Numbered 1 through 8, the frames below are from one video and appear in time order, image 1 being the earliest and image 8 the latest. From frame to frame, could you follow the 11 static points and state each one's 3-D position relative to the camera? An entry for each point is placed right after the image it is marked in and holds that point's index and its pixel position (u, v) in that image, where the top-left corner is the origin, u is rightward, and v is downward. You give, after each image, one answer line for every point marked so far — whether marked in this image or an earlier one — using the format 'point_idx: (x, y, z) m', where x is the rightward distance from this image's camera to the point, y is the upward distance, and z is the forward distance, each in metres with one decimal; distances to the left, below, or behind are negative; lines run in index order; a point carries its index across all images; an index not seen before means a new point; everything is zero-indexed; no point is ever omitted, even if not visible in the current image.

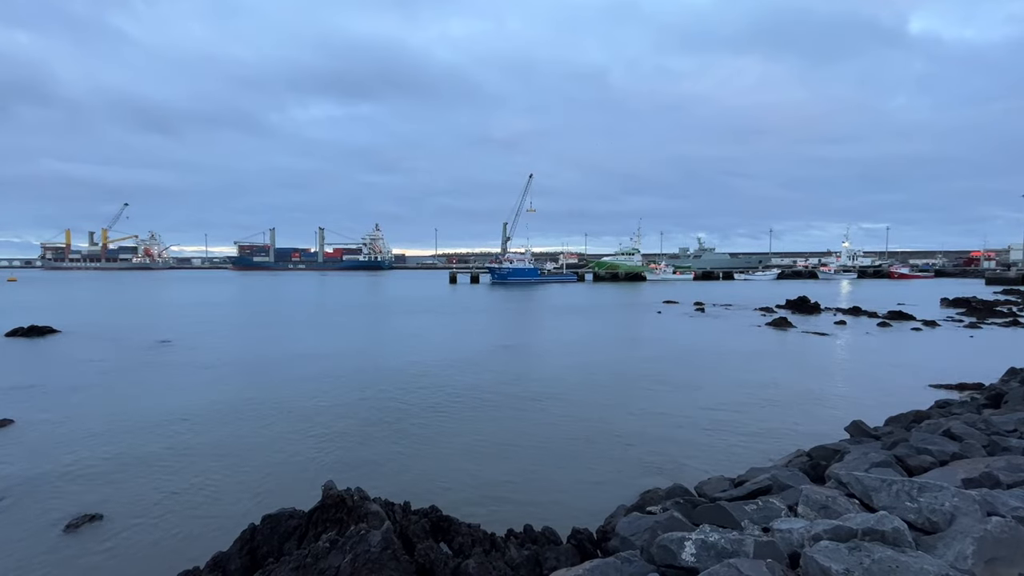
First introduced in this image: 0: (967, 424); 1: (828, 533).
0: (+6.3, -1.9, +6.6) m
1: (+2.3, -1.8, +3.5) m
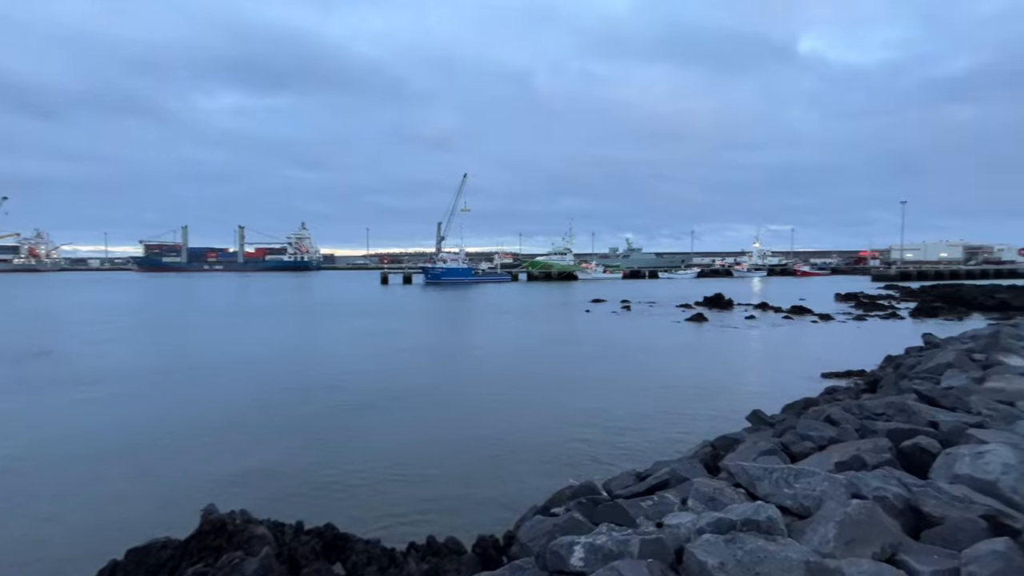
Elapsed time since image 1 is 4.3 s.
0: (+5.0, -1.8, +7.2) m
1: (+1.5, -1.8, +3.6) m
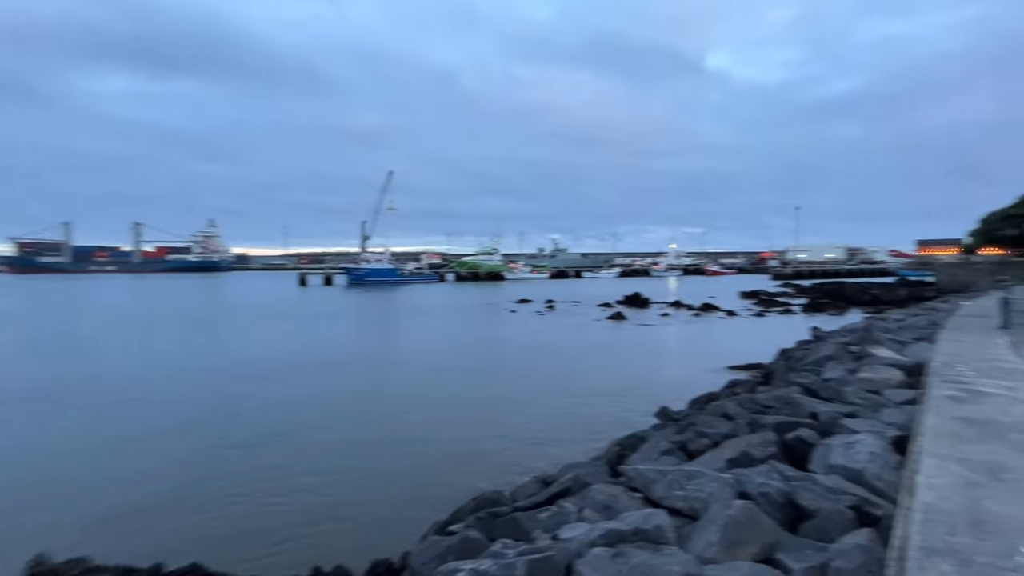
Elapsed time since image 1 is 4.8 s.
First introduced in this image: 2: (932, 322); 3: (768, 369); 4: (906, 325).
0: (+3.6, -1.8, +7.6) m
1: (+0.6, -1.8, +3.5) m
2: (+11.2, -0.9, +12.8) m
3: (+6.6, -2.1, +12.4) m
4: (+10.8, -1.0, +13.1) m
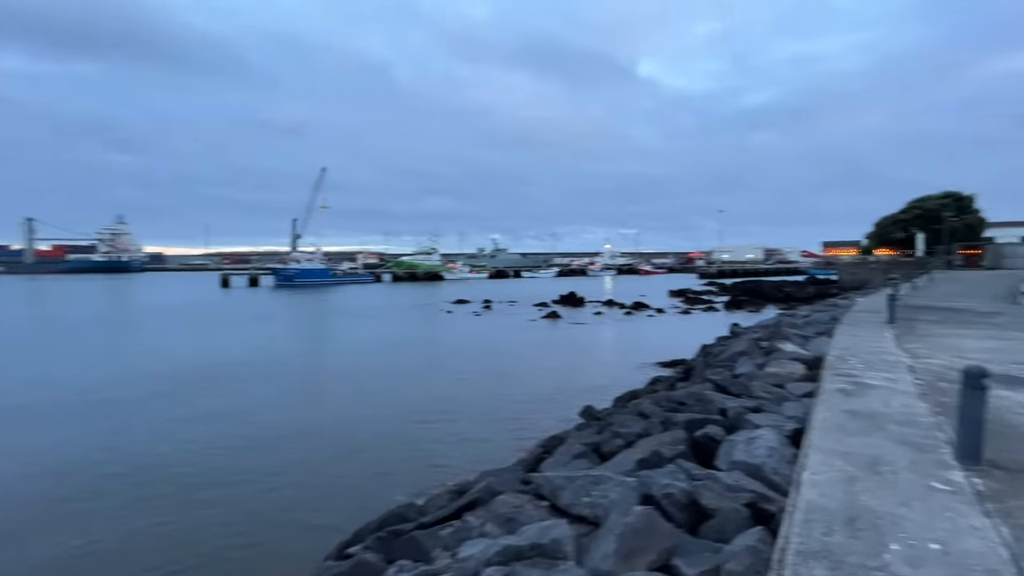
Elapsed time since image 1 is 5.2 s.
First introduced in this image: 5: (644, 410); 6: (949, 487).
0: (+2.3, -1.8, +7.7) m
1: (-0.1, -1.8, +3.3) m
2: (+9.2, -0.9, +13.8) m
3: (+4.7, -2.1, +12.8) m
4: (+8.8, -1.0, +14.1) m
5: (+2.0, -1.8, +7.2) m
6: (+2.8, -1.3, +3.0) m
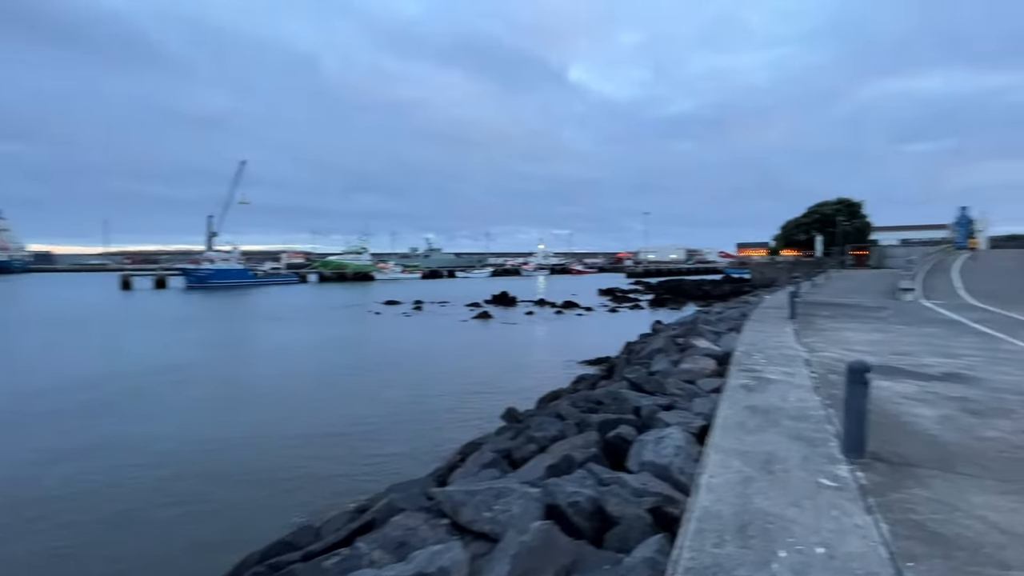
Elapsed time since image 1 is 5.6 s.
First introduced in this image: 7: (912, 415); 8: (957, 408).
0: (+1.0, -1.8, +7.6) m
1: (-0.8, -1.8, +2.9) m
2: (+7.0, -0.8, +14.6) m
3: (+2.7, -2.0, +13.0) m
4: (+6.5, -0.9, +14.8) m
5: (+0.7, -1.8, +7.1) m
6: (+2.1, -1.2, +3.1) m
7: (+3.7, -1.2, +4.4) m
8: (+4.3, -1.2, +4.6) m
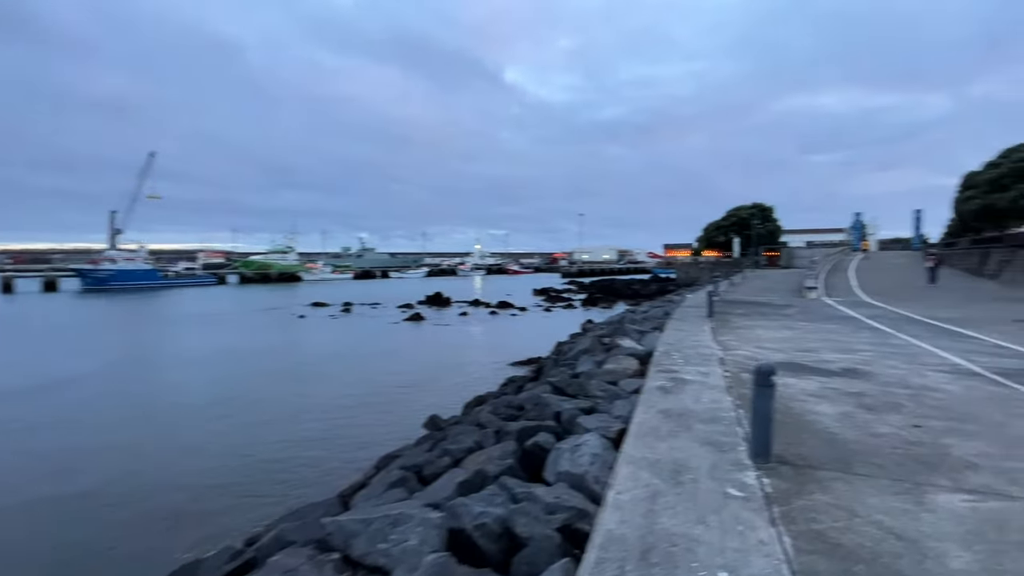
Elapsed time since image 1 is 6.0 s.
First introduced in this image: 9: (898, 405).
0: (-0.2, -1.8, +7.3) m
1: (-1.4, -1.9, +2.4) m
2: (+4.8, -0.8, +15.0) m
3: (+0.7, -2.0, +12.9) m
4: (+4.3, -0.9, +15.2) m
5: (-0.4, -1.9, +6.8) m
6: (+1.4, -1.3, +2.9) m
7: (+2.8, -1.2, +4.5) m
8: (+3.4, -1.2, +4.8) m
9: (+3.8, -1.1, +4.7) m
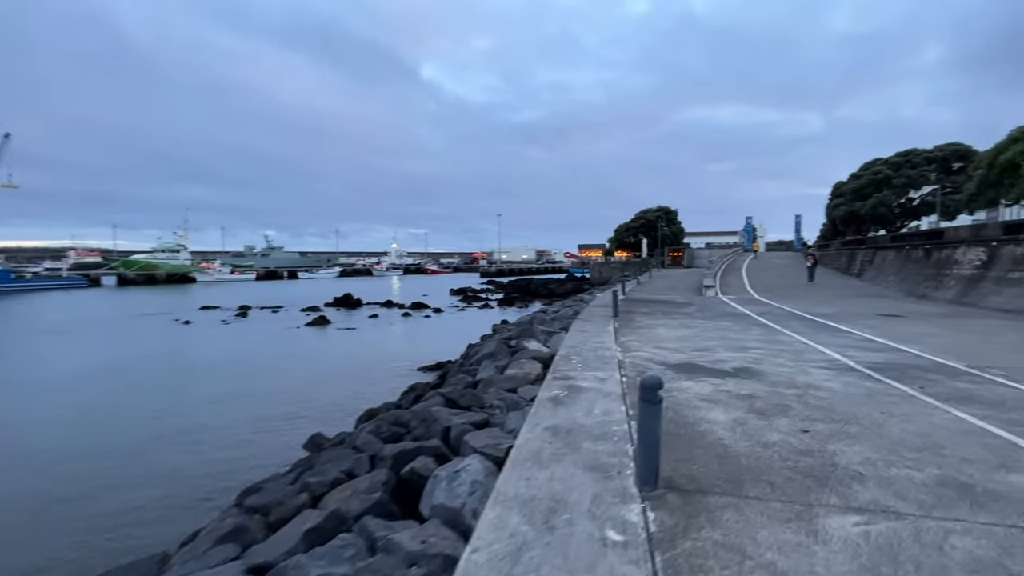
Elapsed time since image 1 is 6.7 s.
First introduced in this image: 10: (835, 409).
0: (-1.8, -1.9, +6.5) m
1: (-2.1, -1.9, +1.5) m
2: (+1.9, -0.8, +14.9) m
3: (-1.7, -2.1, +12.2) m
4: (+1.4, -0.9, +15.0) m
5: (-1.9, -1.9, +5.9) m
6: (+0.6, -1.3, +2.5) m
7: (+1.7, -1.2, +4.2) m
8: (+2.2, -1.2, +4.6) m
9: (+2.6, -1.1, +4.6) m
10: (+3.1, -1.1, +4.5) m
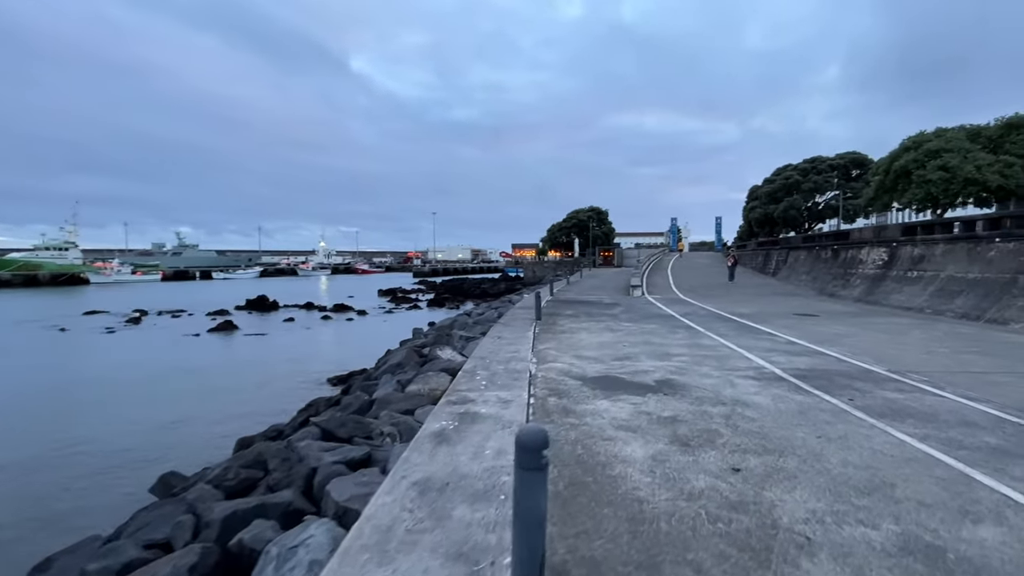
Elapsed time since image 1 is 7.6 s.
0: (-3.0, -1.9, +5.2) m
1: (-2.7, -2.0, +0.1) m
2: (-0.4, -0.8, +14.0) m
3: (-3.7, -2.1, +10.8) m
4: (-0.9, -0.9, +14.0) m
5: (-3.0, -1.9, +4.6) m
6: (-0.1, -1.3, +1.5) m
7: (+0.8, -1.2, +3.4) m
8: (+1.2, -1.2, +3.8) m
9: (+1.6, -1.2, +3.9) m
10: (+2.1, -1.2, +3.9) m
